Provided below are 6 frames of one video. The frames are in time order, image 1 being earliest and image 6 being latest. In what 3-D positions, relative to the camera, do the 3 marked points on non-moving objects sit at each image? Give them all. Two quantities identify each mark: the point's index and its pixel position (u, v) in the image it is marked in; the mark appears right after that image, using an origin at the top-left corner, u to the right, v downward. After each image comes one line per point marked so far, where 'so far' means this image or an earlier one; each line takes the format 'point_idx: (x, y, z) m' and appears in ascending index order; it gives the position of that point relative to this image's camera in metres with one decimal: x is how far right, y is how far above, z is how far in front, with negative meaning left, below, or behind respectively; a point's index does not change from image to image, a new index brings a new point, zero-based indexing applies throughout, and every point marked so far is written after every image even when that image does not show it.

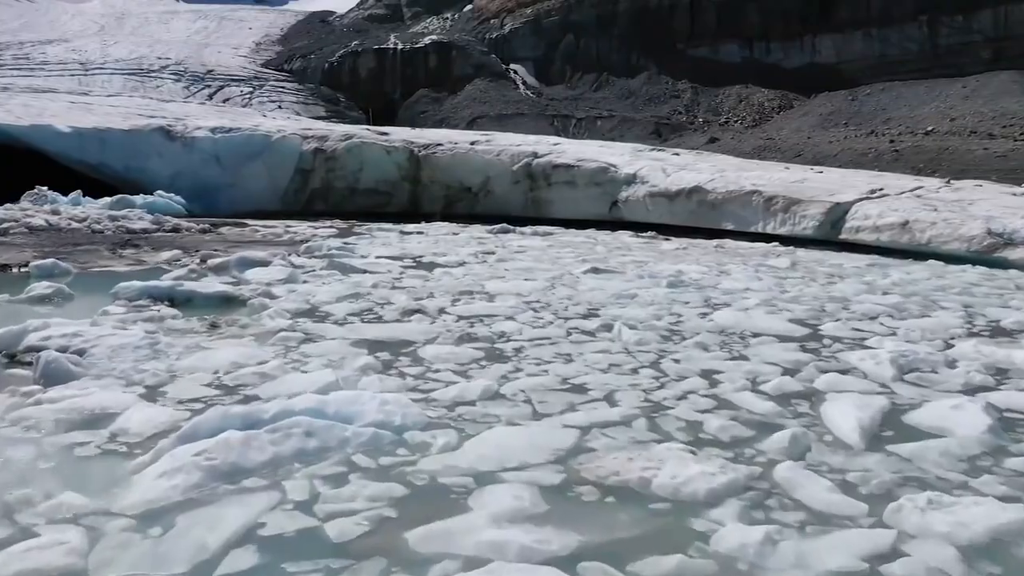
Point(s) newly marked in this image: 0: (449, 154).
0: (-0.6, +1.2, +8.1) m
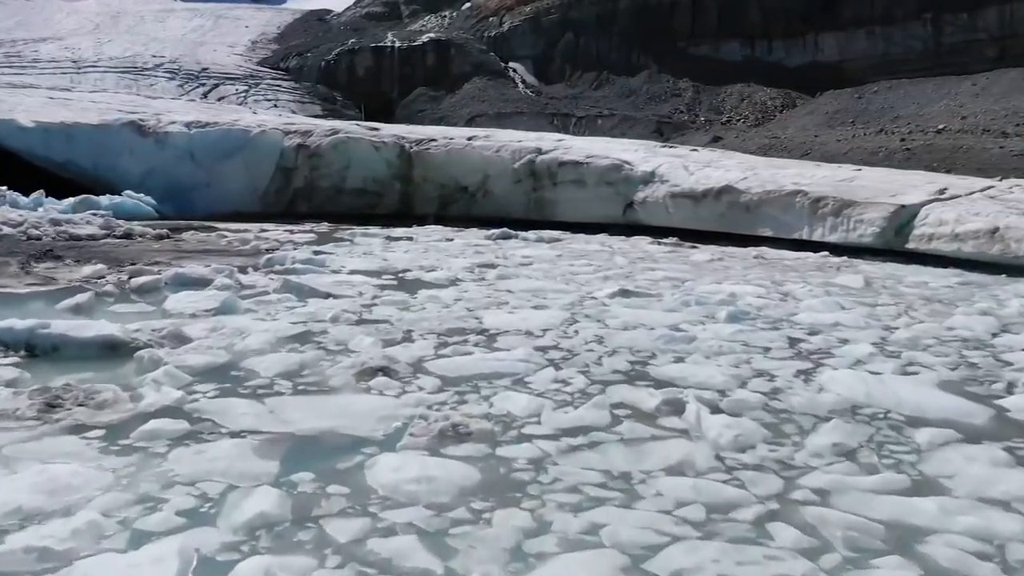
0: (-0.6, +1.1, +7.2) m
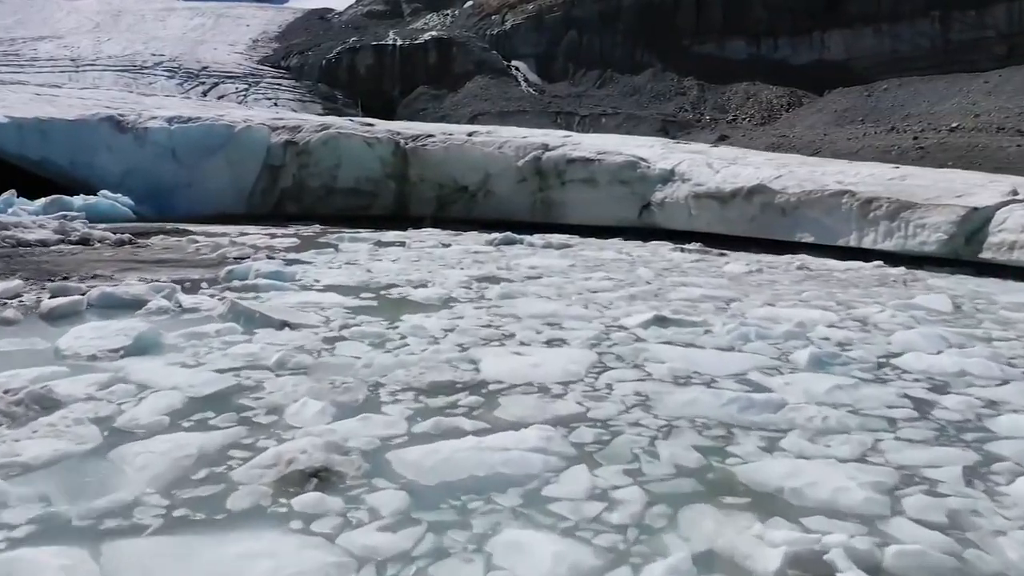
0: (-0.5, +1.1, +6.5) m
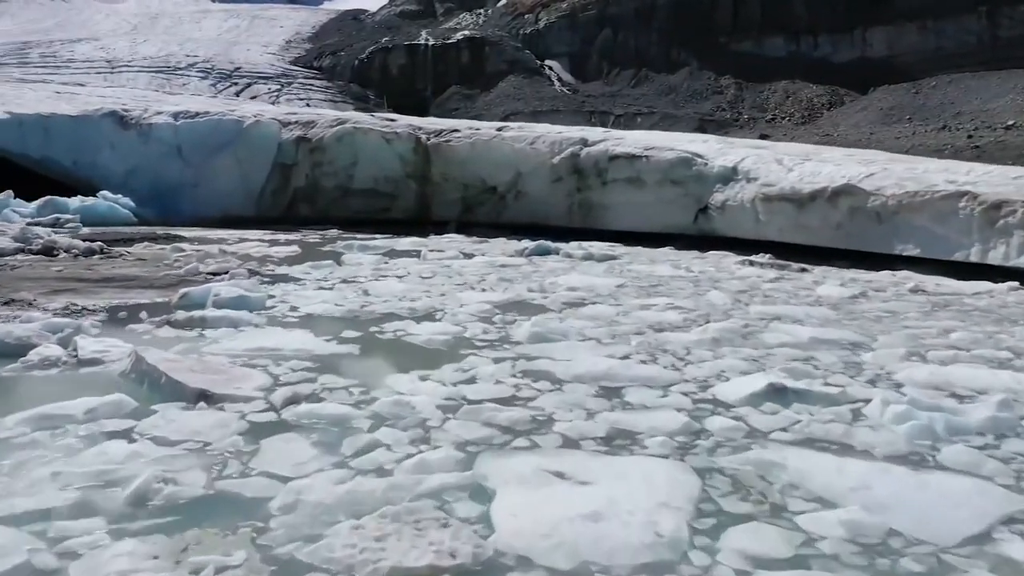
0: (-0.3, +1.0, +5.7) m
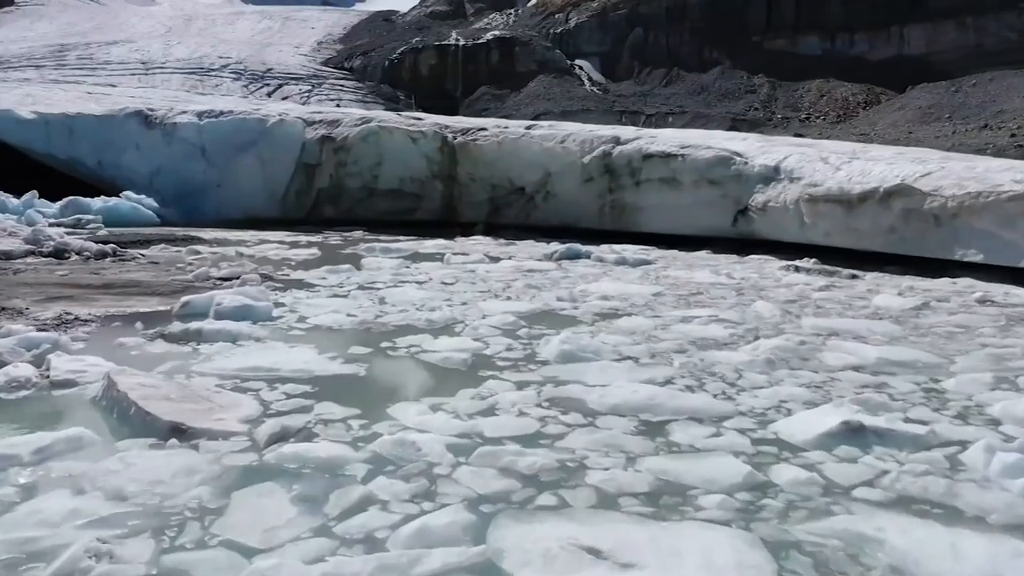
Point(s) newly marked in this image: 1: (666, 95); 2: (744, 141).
0: (-0.1, +0.9, +5.5) m
1: (+2.2, +2.7, +11.9) m
2: (+1.4, +0.9, +5.2) m
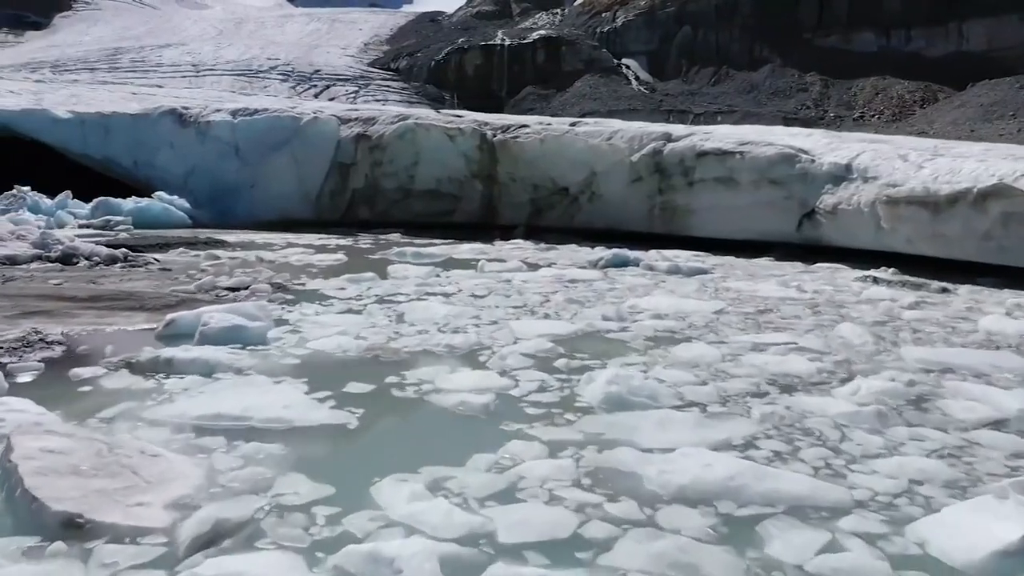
0: (+0.1, +0.9, +5.0) m
1: (+2.8, +2.6, +11.4) m
2: (+1.6, +0.8, +4.7) m
